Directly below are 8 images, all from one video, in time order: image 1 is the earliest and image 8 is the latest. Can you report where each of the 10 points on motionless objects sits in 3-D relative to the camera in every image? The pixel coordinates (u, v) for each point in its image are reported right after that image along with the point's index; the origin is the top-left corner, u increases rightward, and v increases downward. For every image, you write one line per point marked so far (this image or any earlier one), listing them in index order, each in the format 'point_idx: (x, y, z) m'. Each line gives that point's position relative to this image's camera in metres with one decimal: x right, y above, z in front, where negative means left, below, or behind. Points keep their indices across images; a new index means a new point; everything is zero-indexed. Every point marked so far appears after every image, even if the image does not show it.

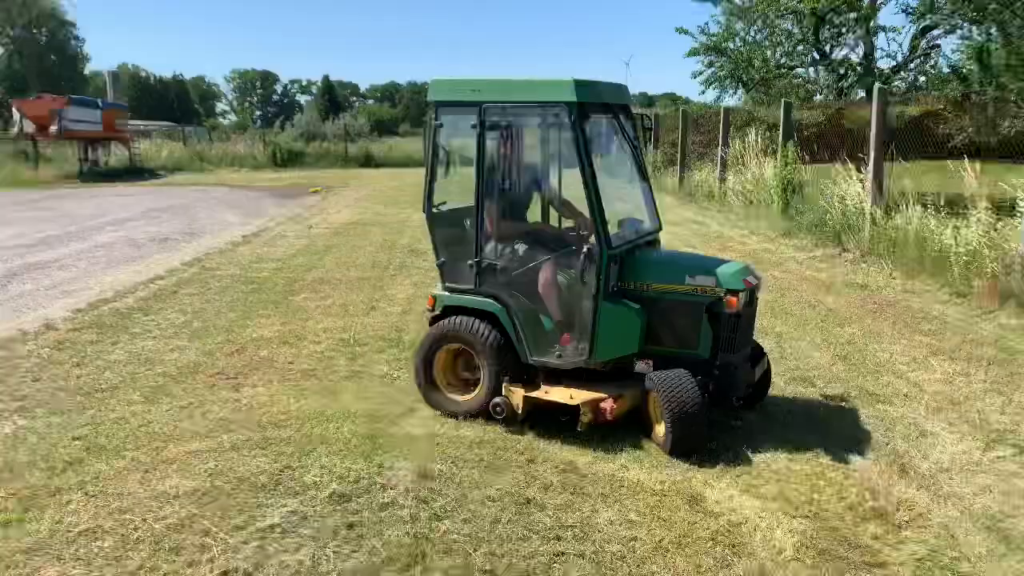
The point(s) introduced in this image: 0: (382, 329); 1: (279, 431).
0: (-1.1, -0.3, +7.0) m
1: (-1.3, -0.8, +4.6) m
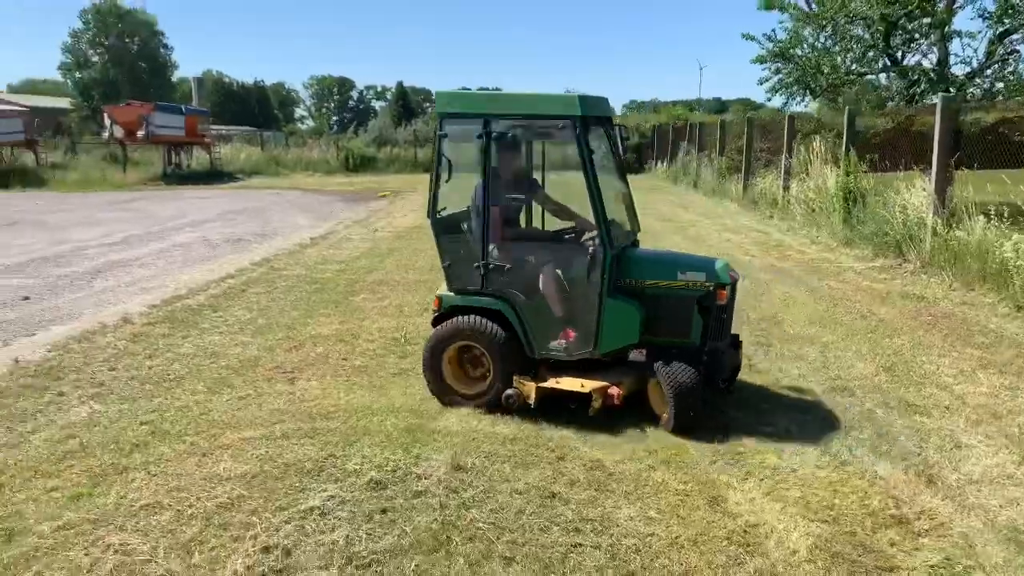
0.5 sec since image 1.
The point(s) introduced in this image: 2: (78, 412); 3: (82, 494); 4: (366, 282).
0: (-0.7, -0.4, +7.2) m
1: (-1.1, -0.8, +4.9) m
2: (-2.7, -0.8, +5.1) m
3: (-2.0, -1.0, +3.9) m
4: (-1.7, +0.1, +9.7) m
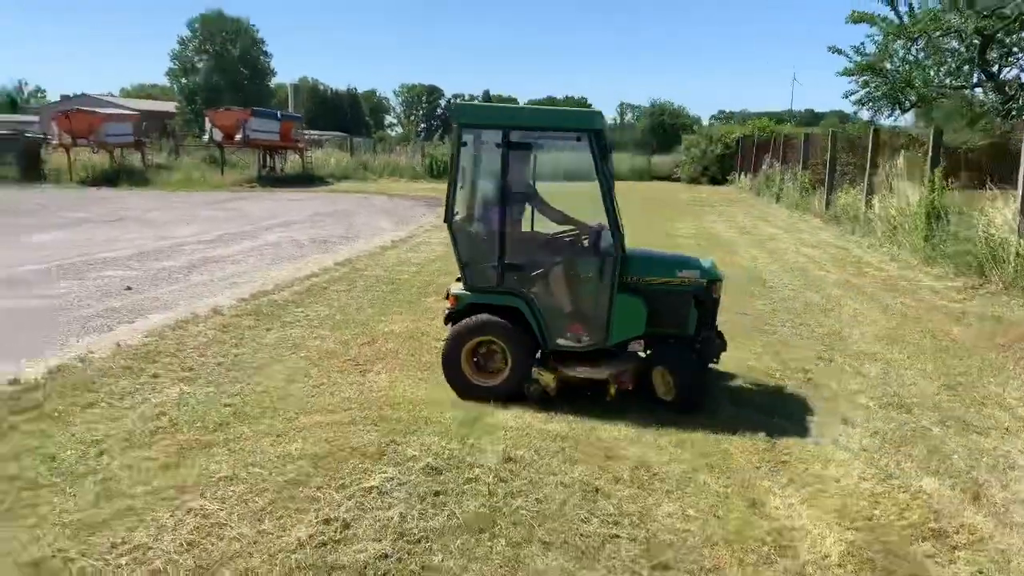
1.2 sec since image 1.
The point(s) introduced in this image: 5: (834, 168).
0: (-0.1, -0.4, +7.5) m
1: (-0.7, -0.8, +5.2) m
2: (-2.3, -0.7, +5.6) m
3: (-1.8, -0.9, +4.3) m
4: (-0.9, 0.0, +10.1) m
5: (+7.3, +2.7, +18.7) m
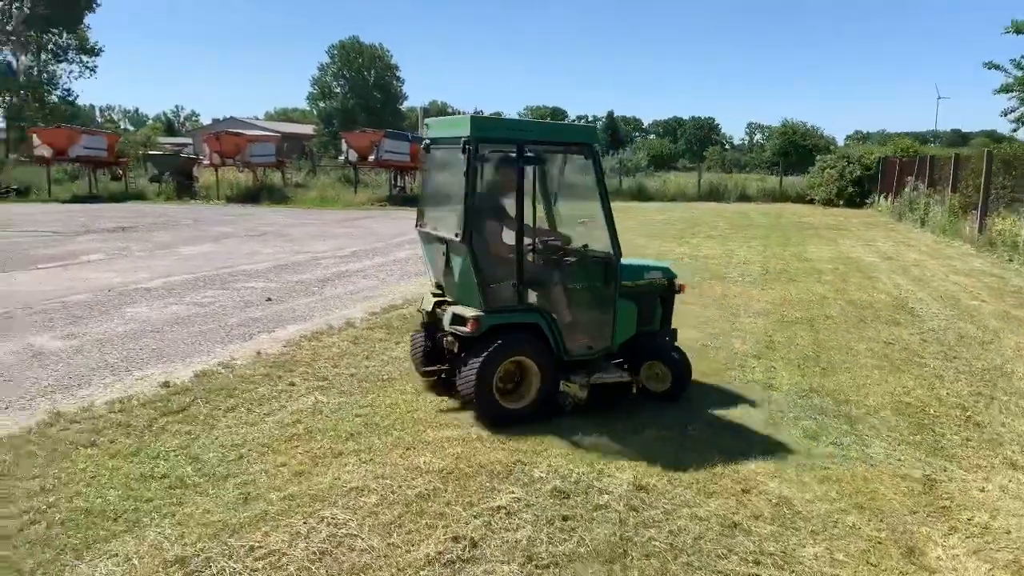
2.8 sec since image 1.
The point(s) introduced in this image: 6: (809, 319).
0: (+1.0, -0.6, +7.3) m
1: (+0.1, -0.9, +5.1) m
2: (-1.5, -0.8, +5.8) m
3: (-1.1, -1.0, +4.4) m
4: (+0.6, -0.2, +10.0) m
5: (+10.1, +2.1, +17.4) m
6: (+3.3, -0.3, +9.1) m
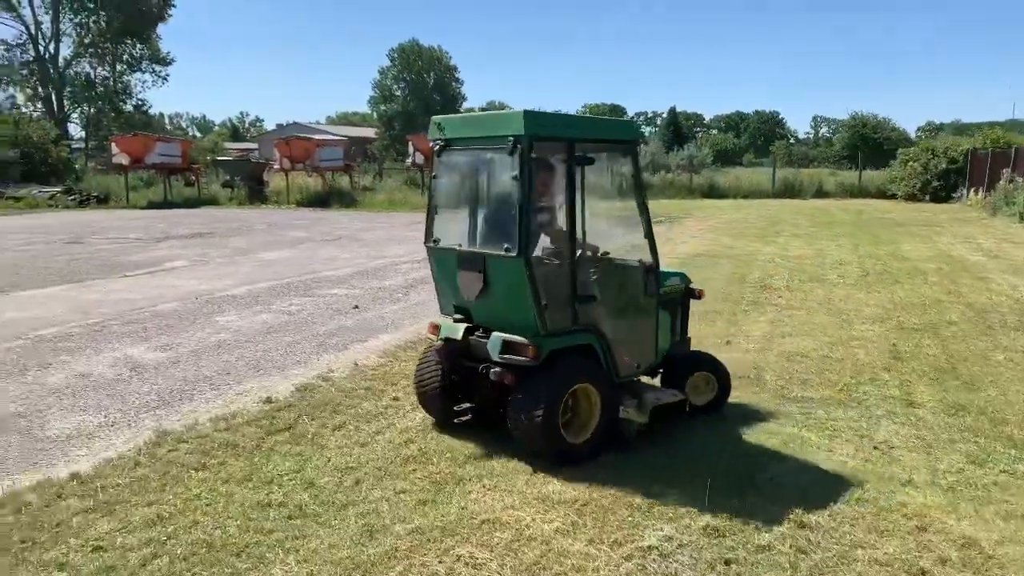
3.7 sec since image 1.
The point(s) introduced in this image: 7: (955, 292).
0: (+1.9, -0.6, +6.9) m
1: (+0.8, -1.0, +4.7) m
2: (-0.7, -0.9, +5.5) m
3: (-0.4, -1.1, +4.1) m
4: (+1.7, -0.3, +9.6) m
5: (+11.7, +2.1, +16.2) m
6: (+4.4, -0.4, +8.5) m
7: (+5.8, -0.1, +10.7) m
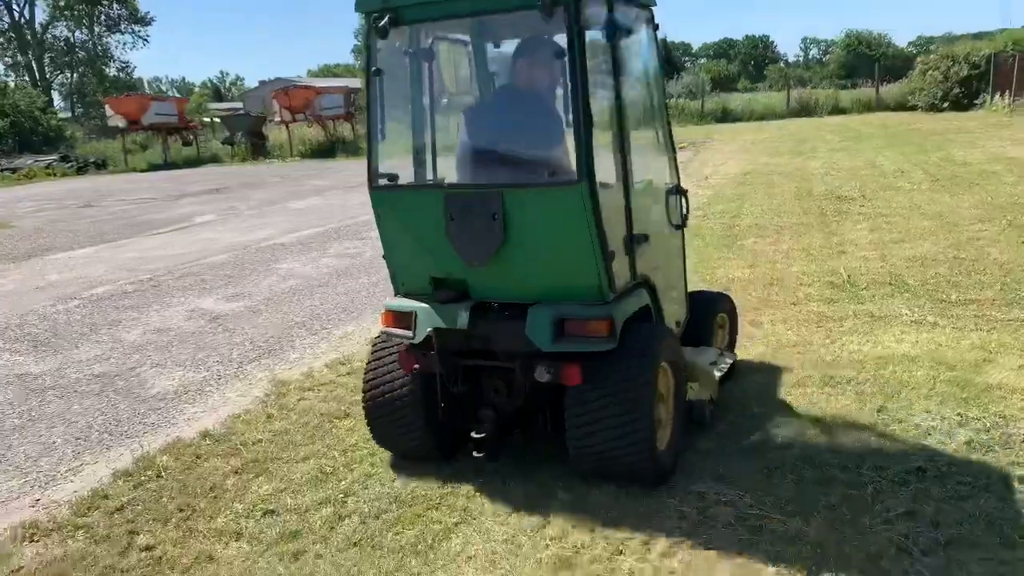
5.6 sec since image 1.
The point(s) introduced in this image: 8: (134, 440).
0: (+2.8, +0.1, +6.3) m
1: (+1.7, -0.4, +4.2) m
2: (+0.2, -0.4, +4.9) m
3: (+0.5, -0.6, +3.6) m
4: (+2.5, +0.7, +9.0) m
5: (+12.3, +4.1, +15.5) m
6: (+5.2, +0.7, +8.0) m
7: (+6.6, +1.2, +10.1) m
8: (-1.8, -0.7, +4.0) m
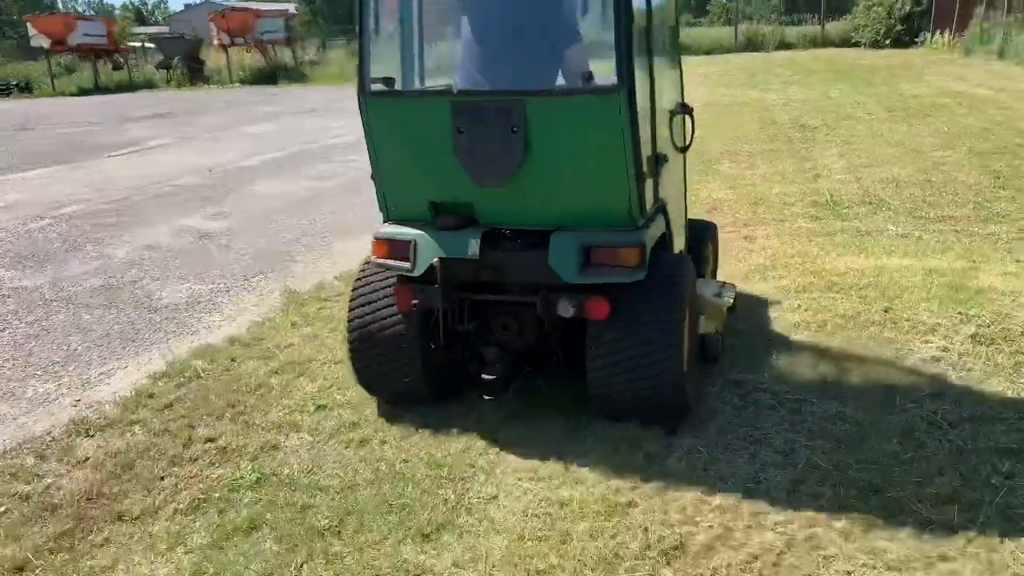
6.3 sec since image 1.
0: (+2.7, +0.8, +6.6) m
1: (+1.8, +0.1, +4.4) m
2: (+0.3, +0.2, +5.1) m
3: (+0.6, -0.2, +3.8) m
4: (+2.3, +1.5, +9.2) m
5: (+11.5, +5.4, +16.1) m
6: (+5.0, +1.4, +8.3) m
7: (+6.2, +2.2, +10.6) m
8: (-1.7, -0.3, +4.0) m
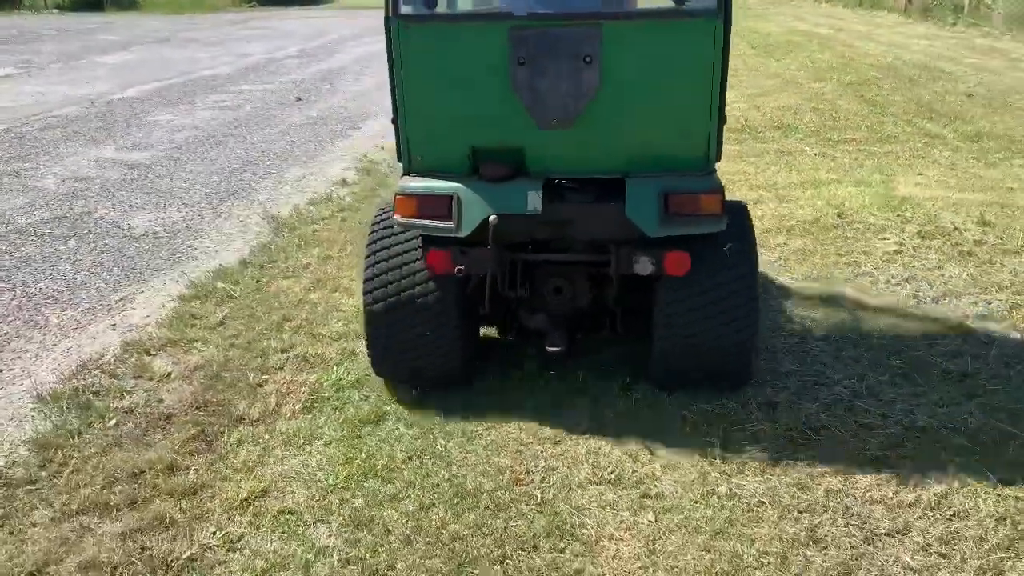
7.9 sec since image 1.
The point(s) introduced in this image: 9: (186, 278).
0: (+2.2, +1.5, +7.2) m
1: (+1.7, +0.6, +5.0) m
2: (+0.1, +0.7, +5.3) m
3: (+0.7, +0.2, +4.1) m
4: (+1.2, +2.4, +9.6) m
5: (+8.8, +7.2, +17.9) m
6: (+4.0, +2.4, +9.3) m
7: (+4.8, +3.3, +11.7) m
8: (-1.7, +0.1, +3.9) m
9: (-1.5, 0.0, +3.8) m
